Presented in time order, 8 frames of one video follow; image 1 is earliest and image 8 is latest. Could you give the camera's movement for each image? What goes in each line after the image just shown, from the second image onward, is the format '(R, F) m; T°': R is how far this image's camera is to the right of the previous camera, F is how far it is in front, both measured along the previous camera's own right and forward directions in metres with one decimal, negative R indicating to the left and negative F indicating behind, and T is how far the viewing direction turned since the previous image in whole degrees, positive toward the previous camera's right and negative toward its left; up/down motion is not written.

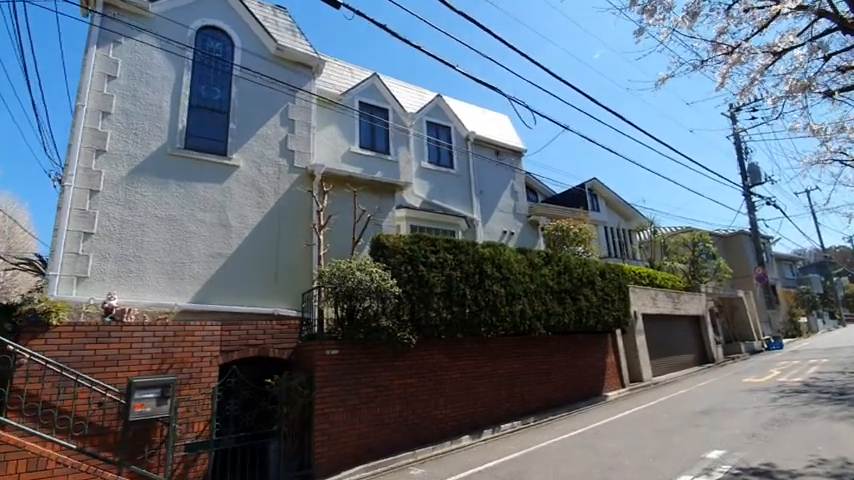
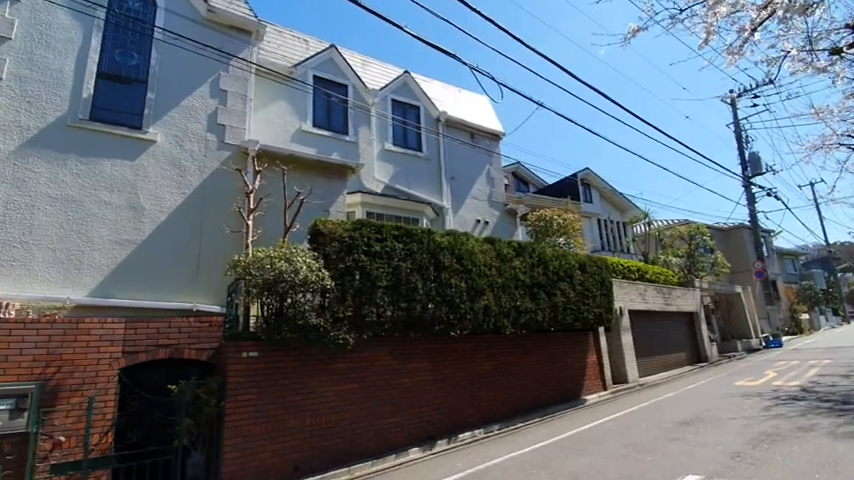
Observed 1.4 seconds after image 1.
(+1.2, +1.2) m; 0°
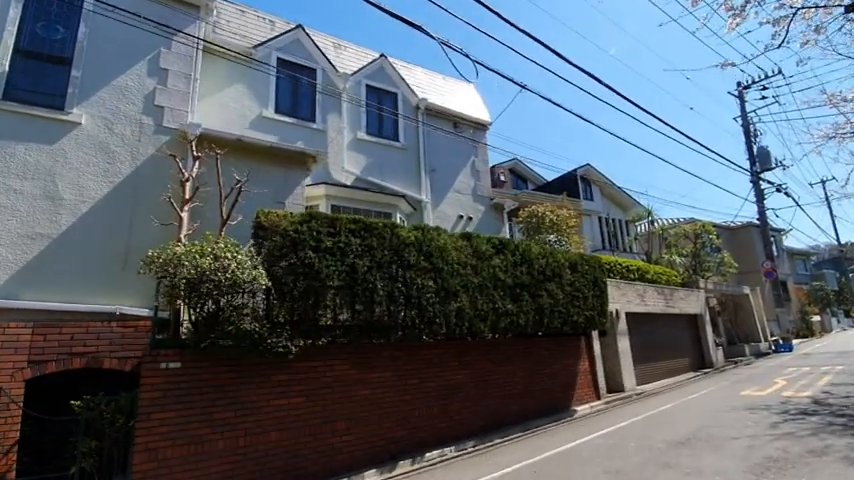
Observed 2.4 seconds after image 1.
(+0.9, +1.0) m; -1°
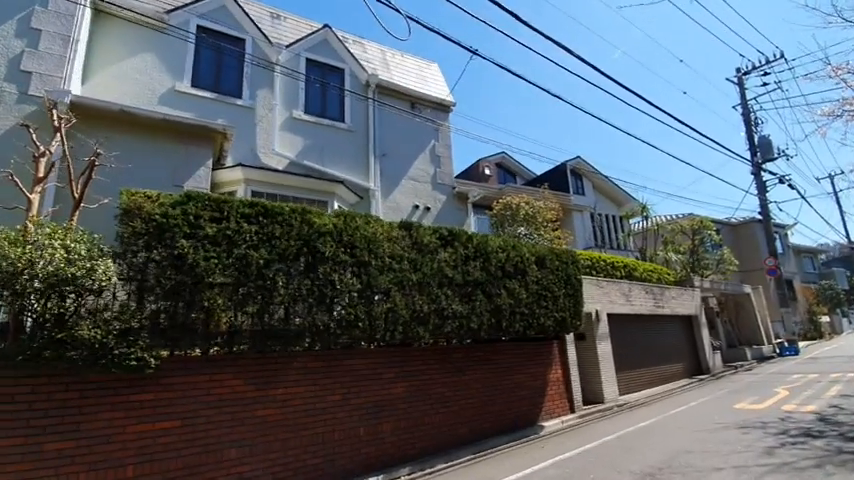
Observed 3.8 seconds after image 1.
(+1.5, +1.4) m; -1°
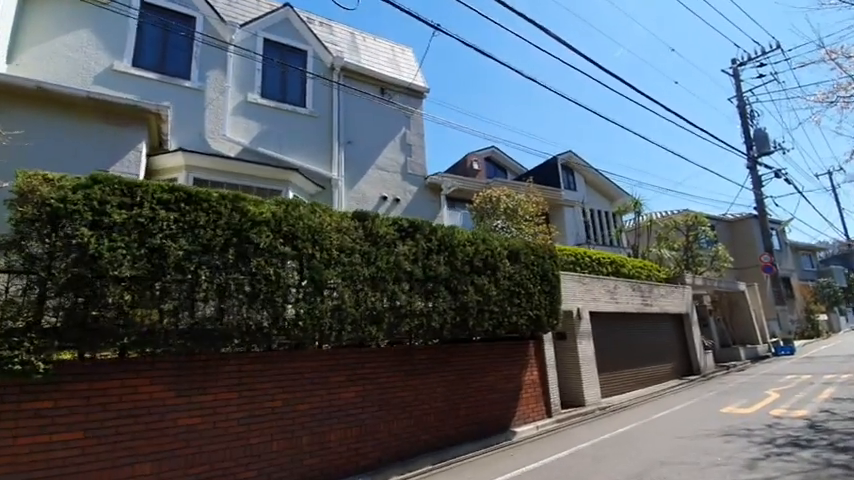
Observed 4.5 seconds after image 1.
(+0.8, +0.7) m; 0°
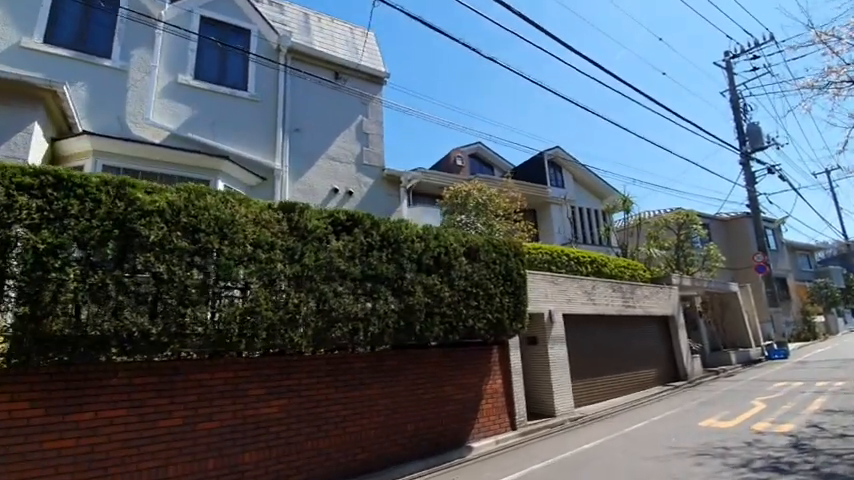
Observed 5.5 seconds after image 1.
(+1.1, +0.9) m; 0°
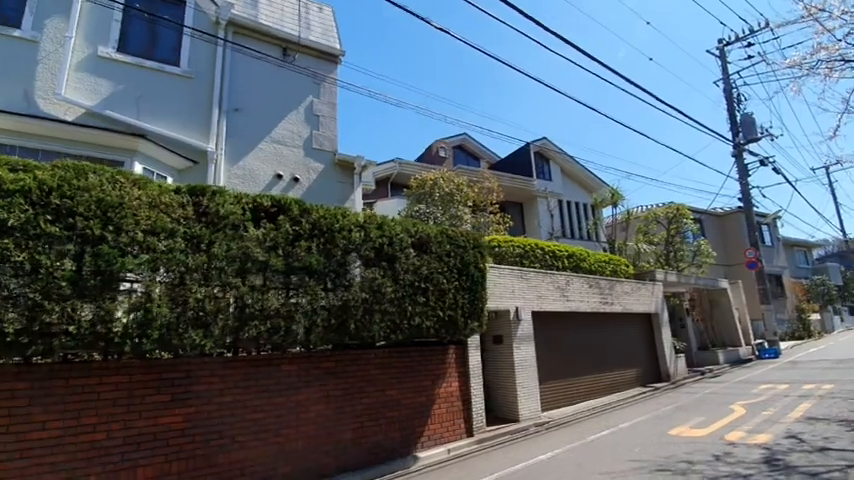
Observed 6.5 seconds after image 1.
(+1.1, +0.8) m; 0°
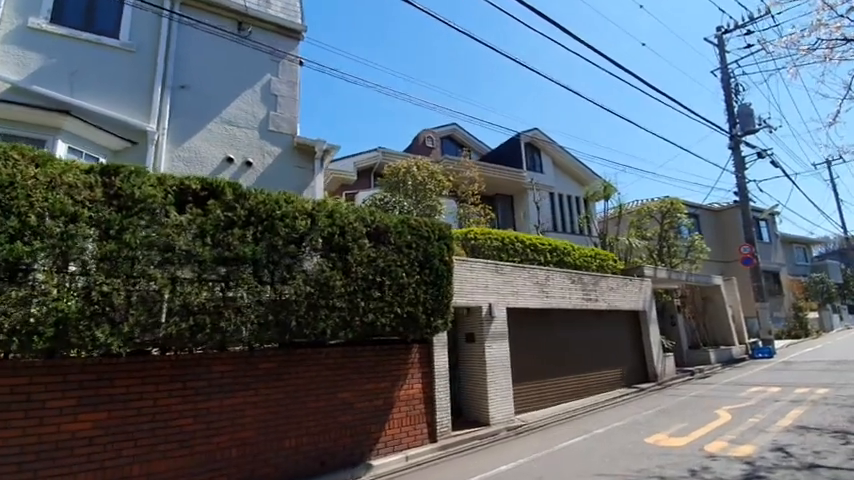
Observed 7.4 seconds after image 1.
(+0.8, +0.7) m; 0°
